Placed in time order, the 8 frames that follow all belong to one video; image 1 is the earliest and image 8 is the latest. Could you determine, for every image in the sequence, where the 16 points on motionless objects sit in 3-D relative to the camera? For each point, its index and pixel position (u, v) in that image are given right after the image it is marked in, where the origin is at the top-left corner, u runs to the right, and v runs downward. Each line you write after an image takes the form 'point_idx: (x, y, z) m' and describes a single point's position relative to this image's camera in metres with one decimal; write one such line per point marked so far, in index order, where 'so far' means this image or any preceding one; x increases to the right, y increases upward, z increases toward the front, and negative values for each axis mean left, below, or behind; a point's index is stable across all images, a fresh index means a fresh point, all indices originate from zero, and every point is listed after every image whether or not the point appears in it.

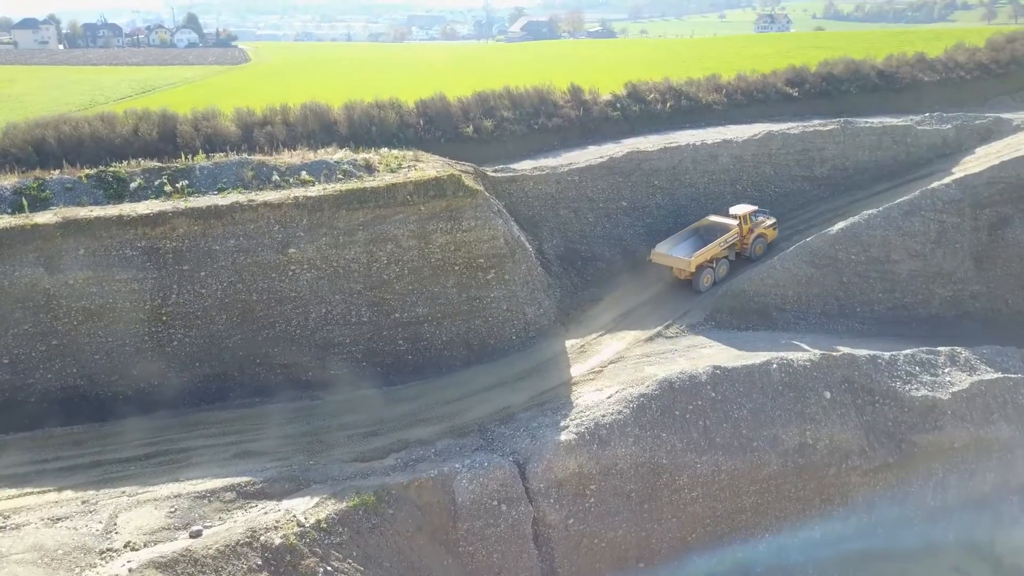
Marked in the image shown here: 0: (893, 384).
0: (+5.7, -1.4, +13.9) m
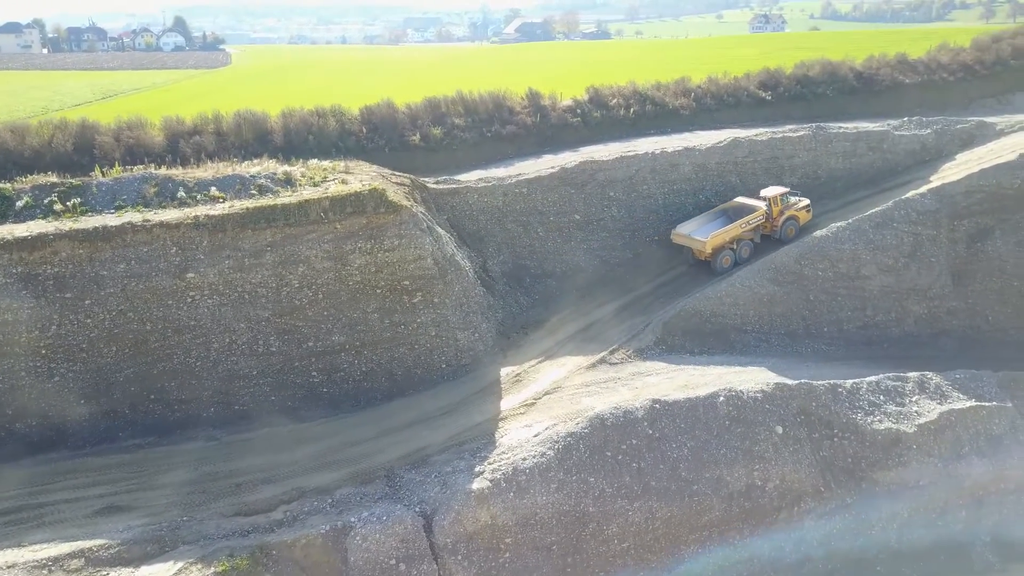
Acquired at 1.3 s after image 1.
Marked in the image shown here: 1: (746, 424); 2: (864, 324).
0: (+4.7, -1.8, +12.8) m
1: (+3.0, -1.8, +12.1) m
2: (+6.4, -0.7, +16.9) m
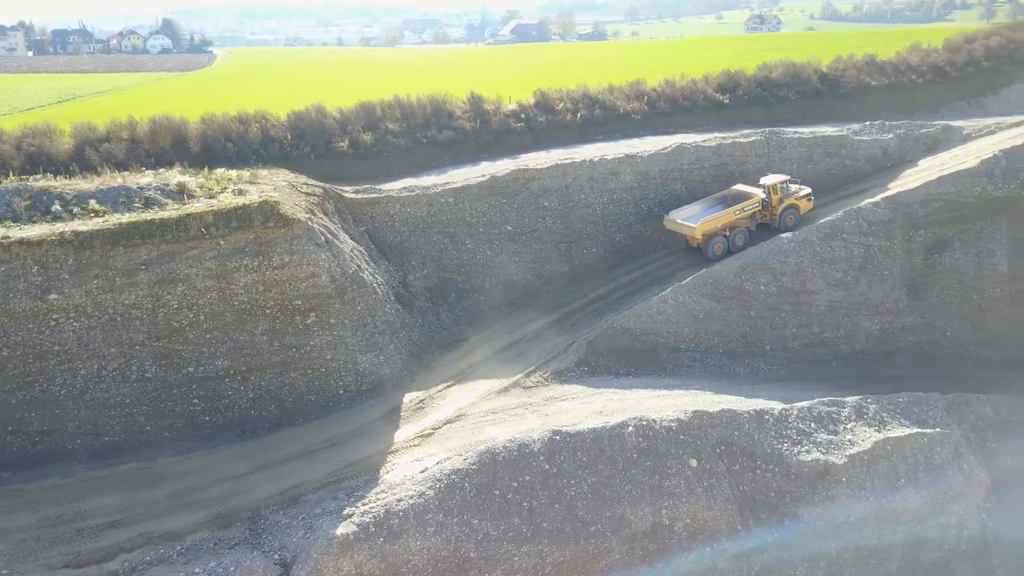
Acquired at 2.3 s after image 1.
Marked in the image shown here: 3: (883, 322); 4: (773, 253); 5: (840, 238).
0: (+3.4, -2.0, +11.9) m
1: (+1.7, -2.0, +11.1) m
2: (+5.1, -0.9, +16.0) m
3: (+6.6, -0.6, +16.5) m
4: (+4.4, +0.6, +15.9) m
5: (+5.8, +0.9, +16.4) m
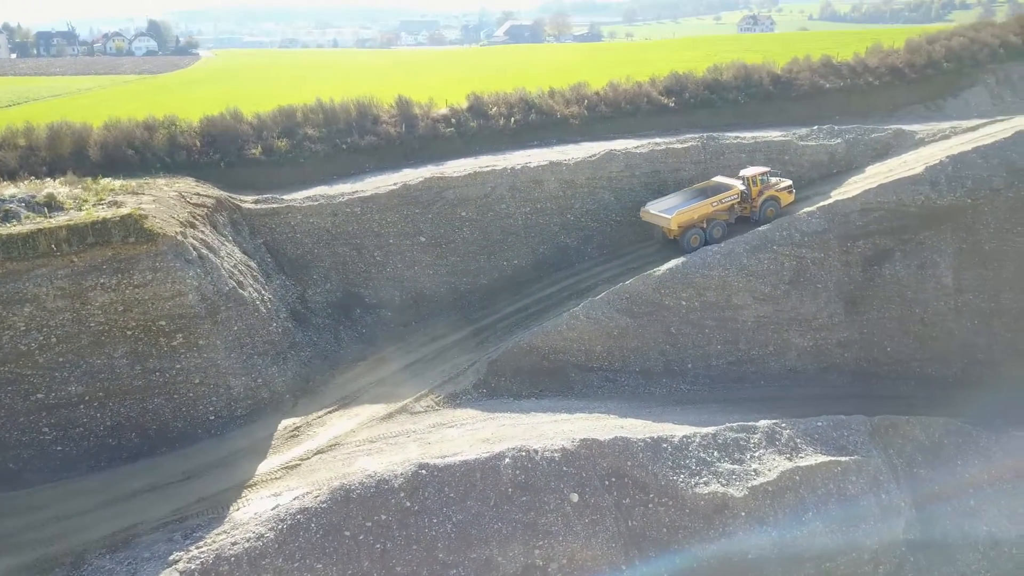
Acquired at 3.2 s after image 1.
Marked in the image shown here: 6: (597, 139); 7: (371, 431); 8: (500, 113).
0: (+1.9, -2.3, +11.0) m
1: (+0.2, -2.3, +10.3) m
2: (+3.6, -1.2, +15.2) m
3: (+5.2, -0.8, +15.7) m
4: (+3.0, +0.4, +15.1) m
5: (+4.3, +0.6, +15.6) m
6: (+1.8, +3.2, +19.9) m
7: (-1.8, -1.8, +11.6) m
8: (-0.3, +3.7, +19.7) m
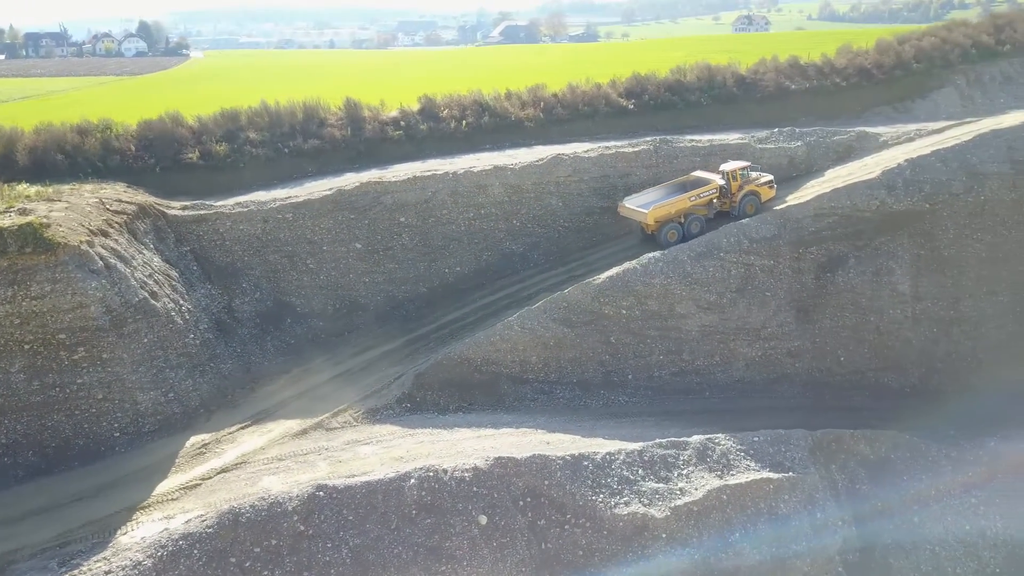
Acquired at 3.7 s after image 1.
0: (+0.9, -2.4, +10.6) m
1: (-0.8, -2.4, +9.9) m
2: (+2.6, -1.3, +14.7) m
3: (+4.2, -1.0, +15.2) m
4: (+1.9, +0.2, +14.7) m
5: (+3.3, +0.5, +15.1) m
6: (+0.8, +3.1, +19.5) m
7: (-2.8, -1.9, +11.2) m
8: (-1.2, +3.6, +19.3) m
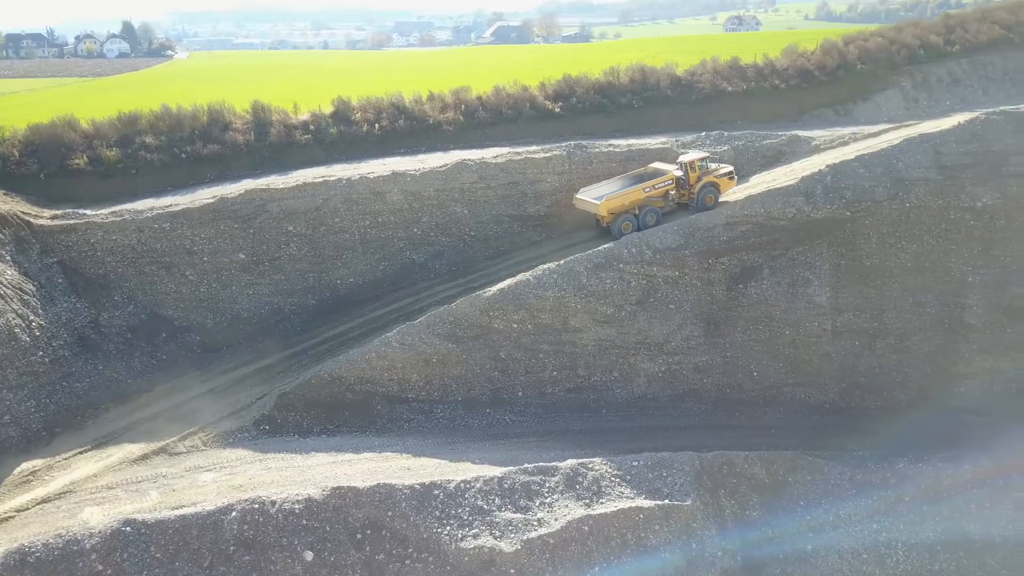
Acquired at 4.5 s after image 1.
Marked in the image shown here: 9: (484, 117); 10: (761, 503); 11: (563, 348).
0: (-0.8, -2.6, +9.9) m
1: (-2.5, -2.6, +9.2) m
2: (+0.9, -1.5, +14.0) m
3: (+2.5, -1.2, +14.5) m
4: (+0.2, 0.0, +14.0) m
5: (+1.6, +0.3, +14.4) m
6: (-0.8, +2.9, +18.8) m
7: (-4.5, -2.1, +10.5) m
8: (-2.9, +3.4, +18.6) m
9: (-0.6, +3.6, +19.4) m
10: (+3.3, -2.8, +12.3) m
11: (+0.8, -0.9, +14.0) m
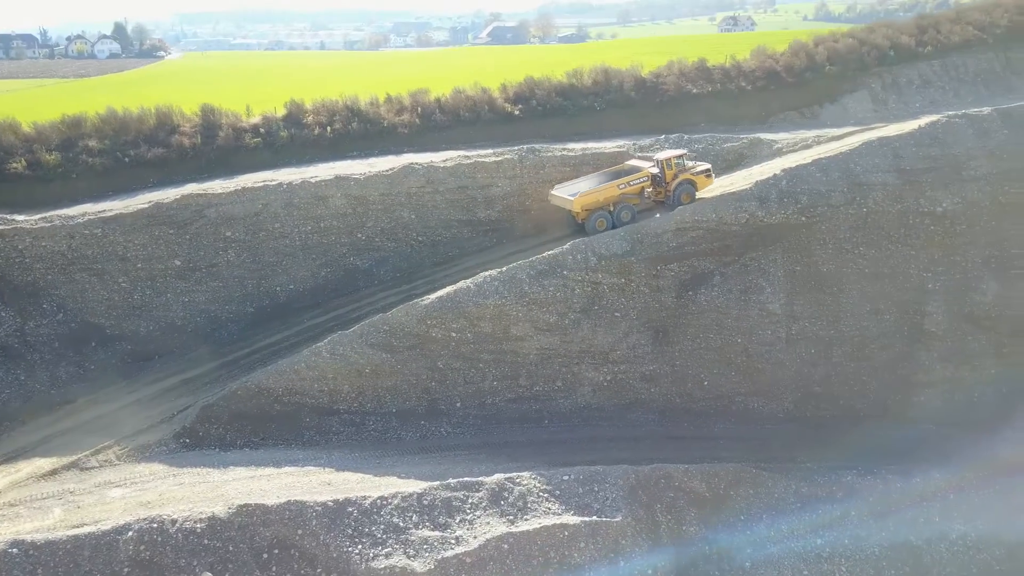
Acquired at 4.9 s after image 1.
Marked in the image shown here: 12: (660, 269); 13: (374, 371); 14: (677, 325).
0: (-1.7, -2.7, +9.6) m
1: (-3.4, -2.7, +8.9) m
2: (0.0, -1.6, +13.7) m
3: (+1.6, -1.3, +14.2) m
4: (-0.6, -0.1, +13.6) m
5: (+0.7, +0.2, +14.1) m
6: (-1.7, +2.8, +18.5) m
7: (-5.4, -2.2, +10.2) m
8: (-3.8, +3.3, +18.3) m
9: (-1.5, +3.5, +19.1) m
10: (+2.4, -3.0, +11.9) m
11: (-0.1, -1.0, +13.6) m
12: (+2.3, +0.3, +14.7) m
13: (-1.9, -1.1, +12.9) m
14: (+2.6, -0.6, +14.6) m
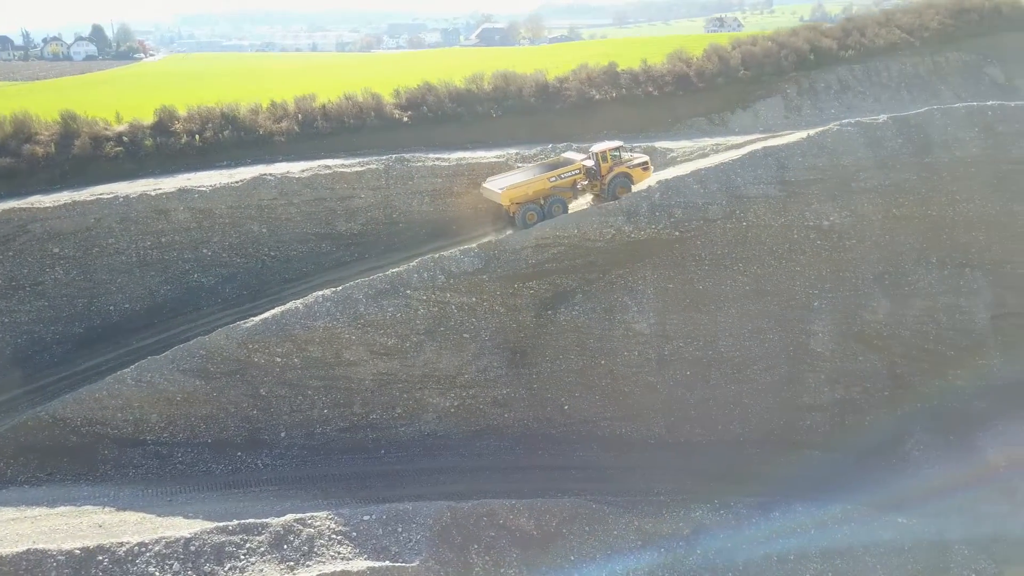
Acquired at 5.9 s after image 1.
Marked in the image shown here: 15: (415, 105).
0: (-4.0, -3.0, +8.7) m
1: (-5.7, -3.0, +8.1) m
2: (-2.3, -1.9, +12.8) m
3: (-0.7, -1.6, +13.3) m
4: (-2.9, -0.4, +12.8) m
5: (-1.6, -0.1, +13.2) m
6: (-4.0, +2.5, +17.7) m
7: (-7.7, -2.5, +9.4) m
8: (-6.1, +3.0, +17.5) m
9: (-3.7, +3.2, +18.3) m
10: (+0.1, -3.3, +11.1) m
11: (-2.4, -1.3, +12.8) m
12: (0.0, 0.0, +13.8) m
13: (-4.2, -1.4, +12.1) m
14: (+0.3, -0.9, +13.7) m
15: (-2.0, +3.8, +19.4) m
